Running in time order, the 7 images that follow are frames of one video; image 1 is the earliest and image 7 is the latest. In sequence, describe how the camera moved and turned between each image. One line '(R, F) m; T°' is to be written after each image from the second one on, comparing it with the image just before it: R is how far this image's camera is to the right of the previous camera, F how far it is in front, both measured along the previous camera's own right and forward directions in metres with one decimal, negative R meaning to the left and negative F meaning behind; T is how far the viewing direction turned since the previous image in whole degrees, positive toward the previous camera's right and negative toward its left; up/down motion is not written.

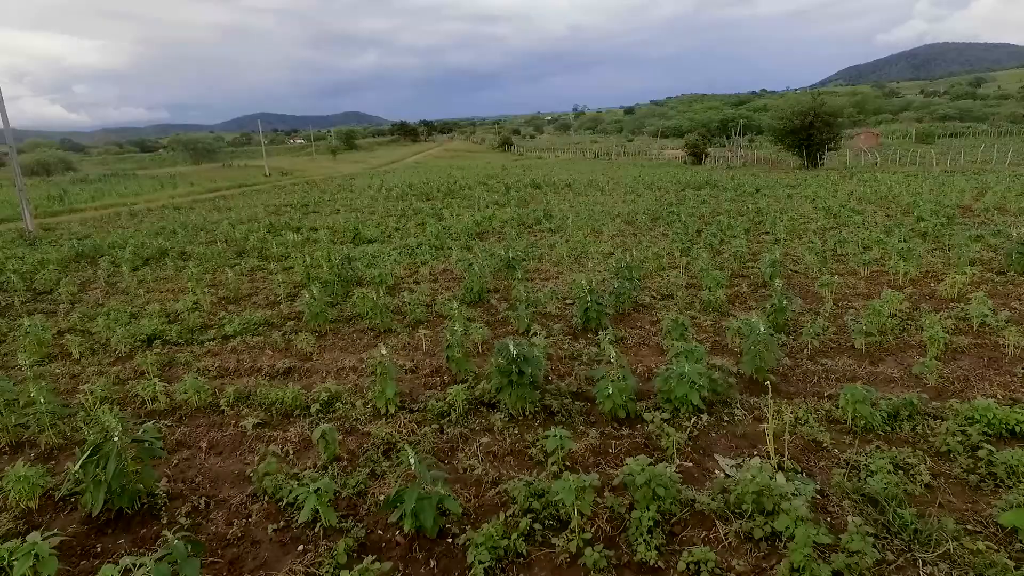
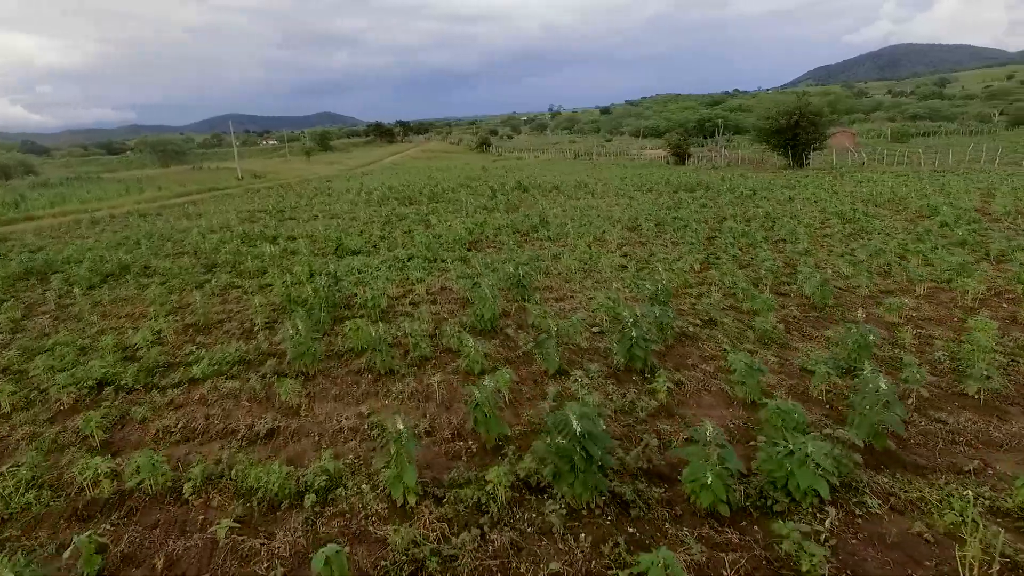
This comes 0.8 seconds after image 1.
(-0.5, +1.3) m; +2°
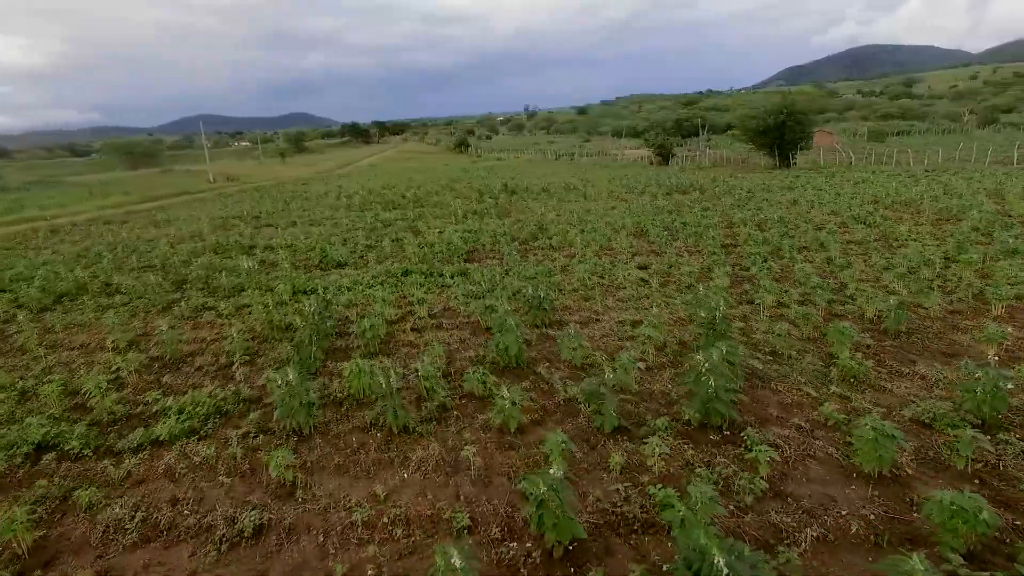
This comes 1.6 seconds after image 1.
(-0.6, +1.3) m; +2°
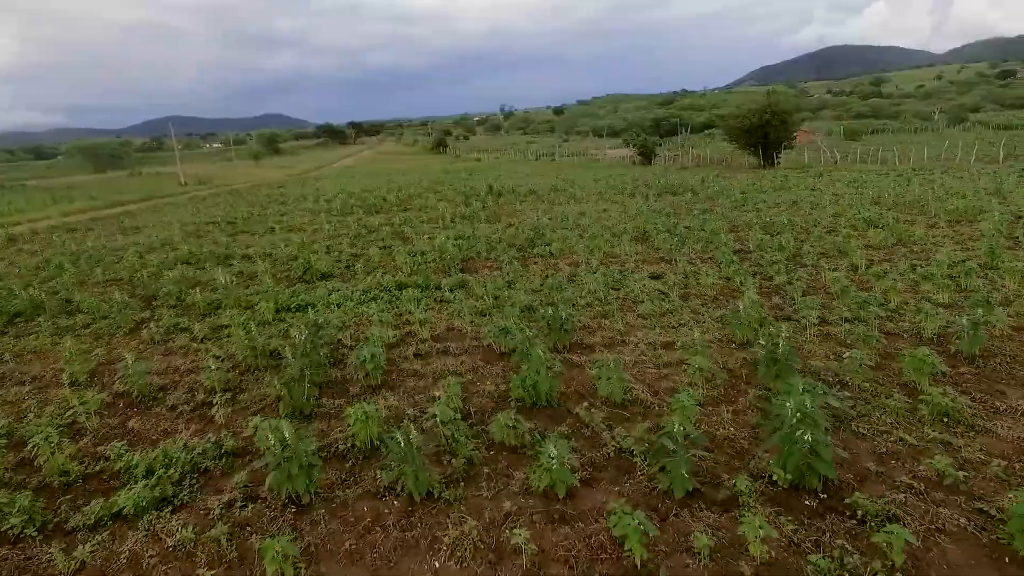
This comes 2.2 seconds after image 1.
(-0.5, +1.0) m; +2°
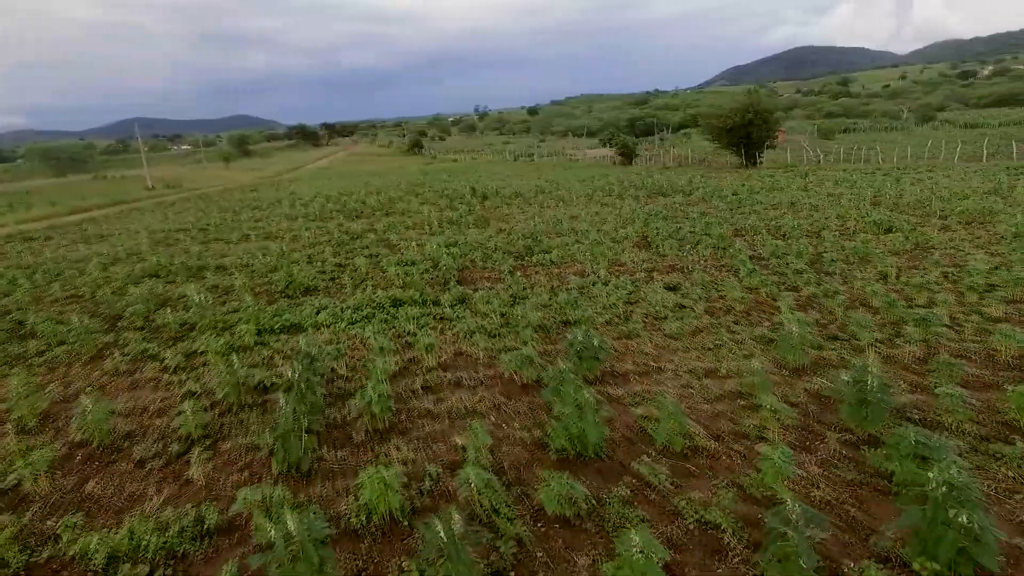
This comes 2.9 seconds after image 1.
(-0.5, +1.0) m; +2°
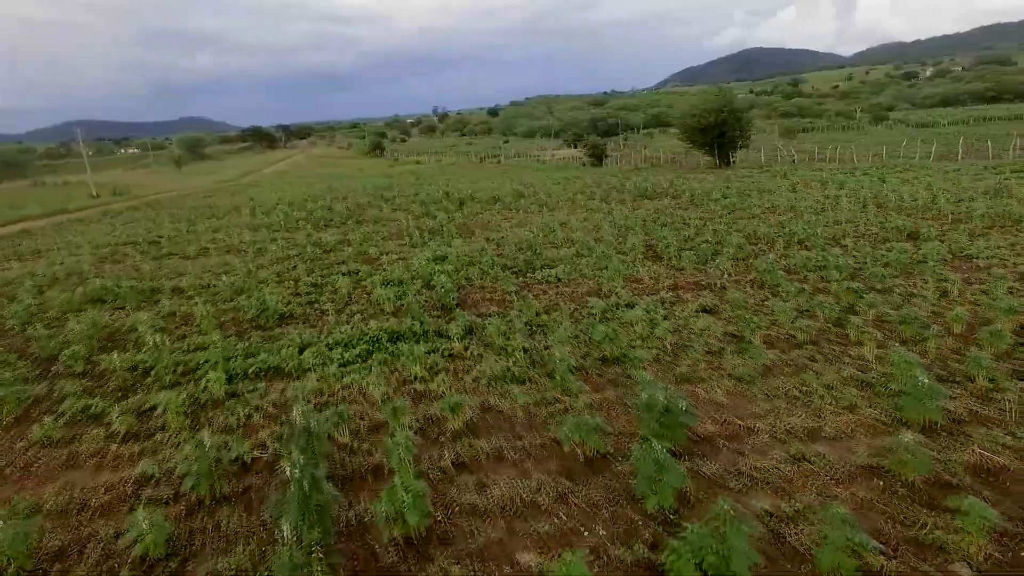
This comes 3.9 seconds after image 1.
(-0.9, +1.6) m; +3°
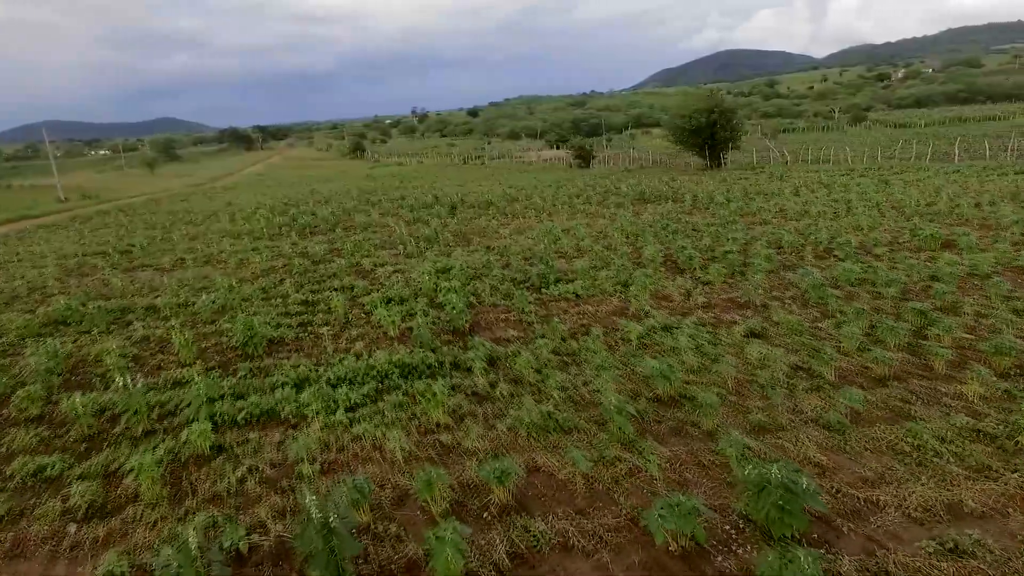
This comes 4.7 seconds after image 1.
(-0.7, +1.2) m; +2°
